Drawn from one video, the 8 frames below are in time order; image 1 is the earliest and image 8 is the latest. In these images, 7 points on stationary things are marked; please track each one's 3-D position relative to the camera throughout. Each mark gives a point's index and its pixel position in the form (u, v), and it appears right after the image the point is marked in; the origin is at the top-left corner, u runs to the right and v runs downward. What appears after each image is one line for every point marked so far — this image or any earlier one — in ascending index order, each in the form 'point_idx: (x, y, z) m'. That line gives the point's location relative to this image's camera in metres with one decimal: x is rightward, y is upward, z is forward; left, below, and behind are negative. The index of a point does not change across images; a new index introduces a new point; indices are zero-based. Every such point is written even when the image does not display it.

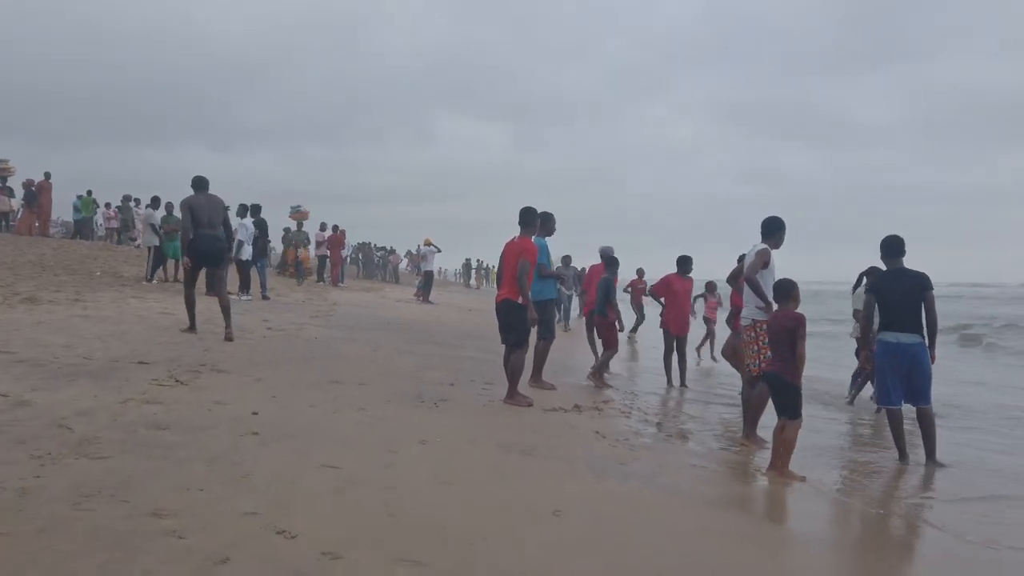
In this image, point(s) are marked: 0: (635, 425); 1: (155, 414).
0: (+0.8, -0.9, +5.9) m
1: (-1.6, -0.6, +4.3) m
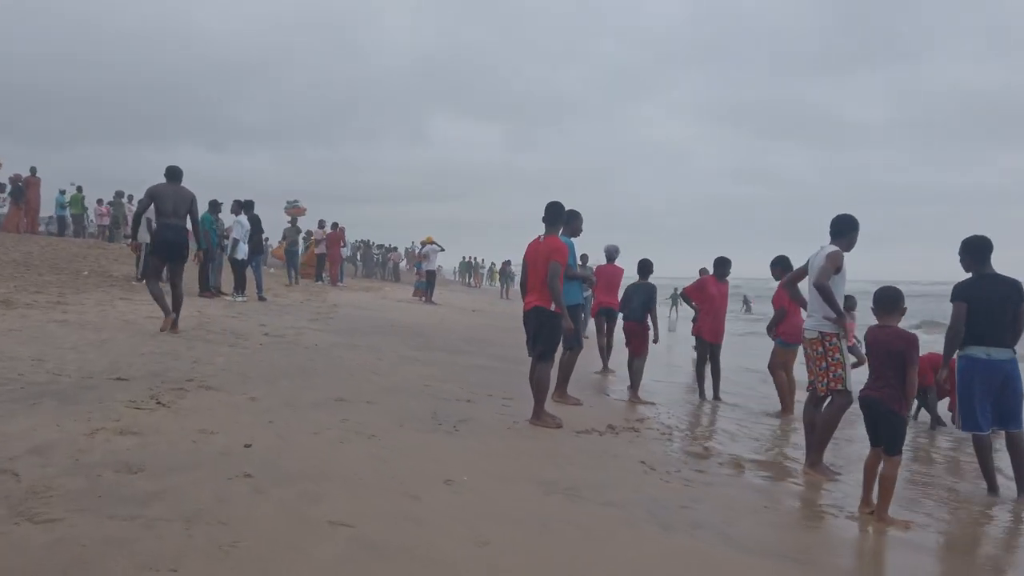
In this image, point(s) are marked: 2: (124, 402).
0: (+0.9, -0.9, +5.2) m
1: (-1.4, -0.6, +3.6) m
2: (-1.9, -0.6, +4.6) m
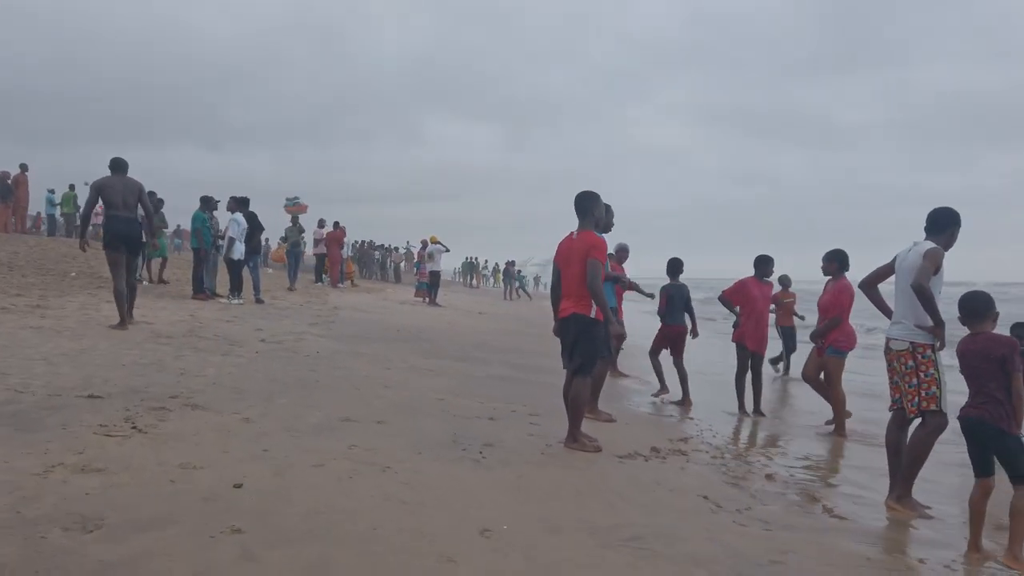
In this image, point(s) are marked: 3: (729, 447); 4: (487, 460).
0: (+1.1, -0.9, +4.5) m
1: (-1.3, -0.6, +2.9) m
2: (-1.7, -0.6, +3.9) m
3: (+1.3, -1.0, +5.7) m
4: (-0.1, -0.8, +4.2) m
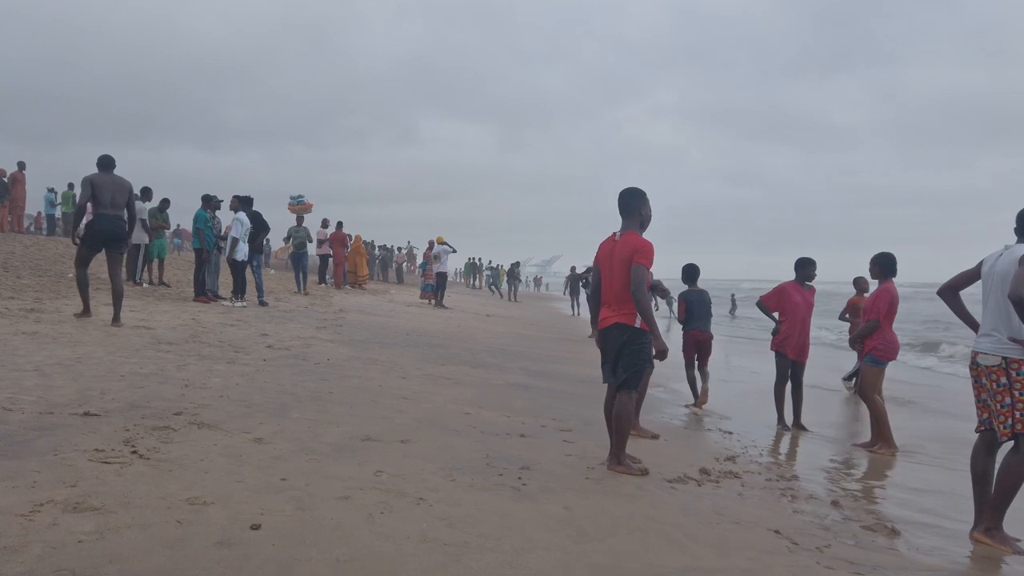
0: (+1.3, -1.0, +4.1) m
1: (-1.1, -0.7, +2.4) m
2: (-1.5, -0.6, +3.4) m
3: (+1.5, -1.0, +5.3) m
4: (+0.1, -0.8, +3.8) m
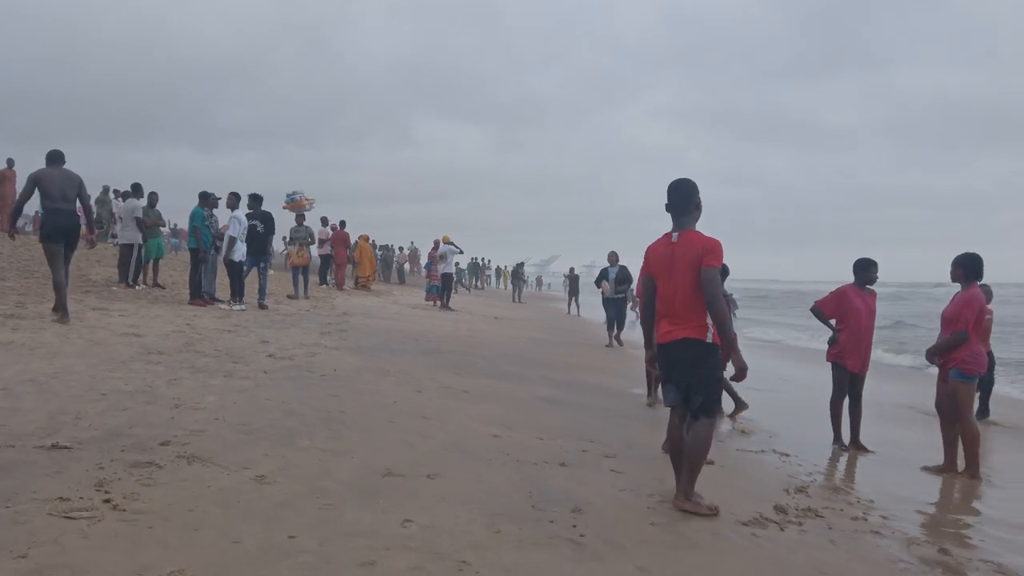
0: (+1.5, -1.0, +3.4) m
1: (-0.9, -0.7, +1.8) m
2: (-1.4, -0.6, +2.8) m
3: (+1.7, -1.0, +4.6) m
4: (+0.2, -0.8, +3.1) m
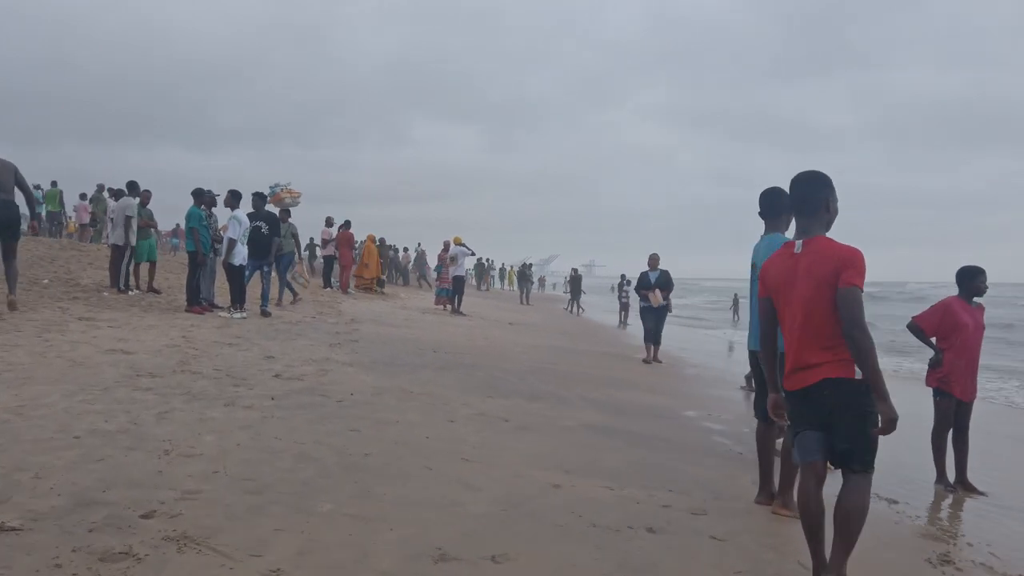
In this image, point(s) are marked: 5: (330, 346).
0: (+1.7, -1.1, +2.6) m
1: (-0.6, -0.8, +0.9) m
2: (-1.1, -0.7, +1.9) m
3: (+1.9, -1.1, +3.7) m
4: (+0.5, -0.9, +2.2) m
5: (-1.7, -0.5, +8.7) m
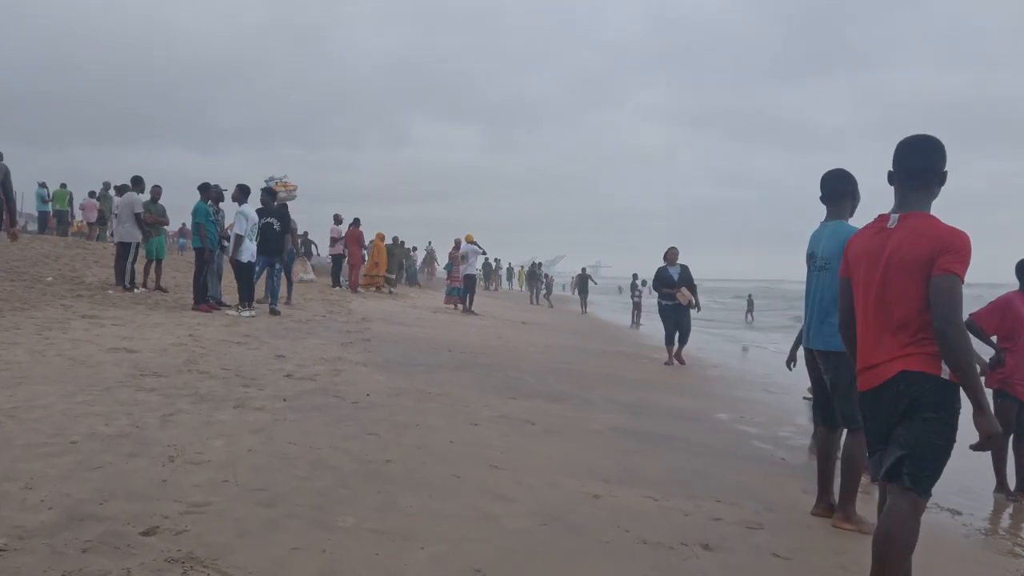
0: (+1.9, -1.0, +2.2) m
1: (-0.5, -0.7, +0.6) m
2: (-1.0, -0.7, +1.5) m
3: (+2.1, -1.1, +3.4) m
4: (+0.6, -0.9, +1.9) m
5: (-1.5, -0.5, +8.4) m
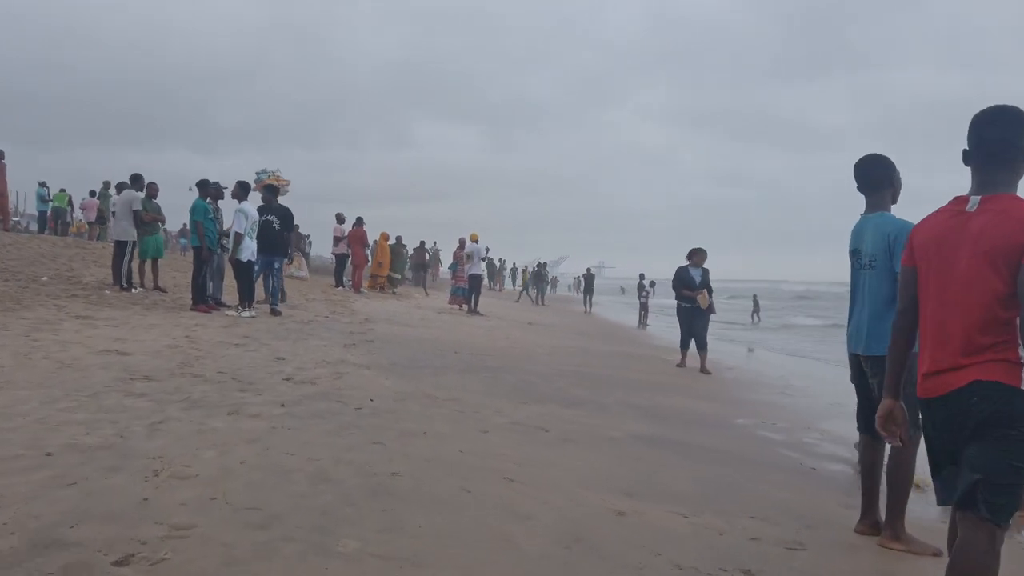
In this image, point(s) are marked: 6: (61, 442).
0: (+1.9, -1.0, +1.9) m
1: (-0.5, -0.7, +0.3) m
2: (-0.9, -0.7, +1.2) m
3: (+2.1, -1.1, +3.1) m
4: (+0.7, -0.9, +1.6) m
5: (-1.4, -0.5, +8.1) m
6: (-1.6, -0.6, +3.4) m
